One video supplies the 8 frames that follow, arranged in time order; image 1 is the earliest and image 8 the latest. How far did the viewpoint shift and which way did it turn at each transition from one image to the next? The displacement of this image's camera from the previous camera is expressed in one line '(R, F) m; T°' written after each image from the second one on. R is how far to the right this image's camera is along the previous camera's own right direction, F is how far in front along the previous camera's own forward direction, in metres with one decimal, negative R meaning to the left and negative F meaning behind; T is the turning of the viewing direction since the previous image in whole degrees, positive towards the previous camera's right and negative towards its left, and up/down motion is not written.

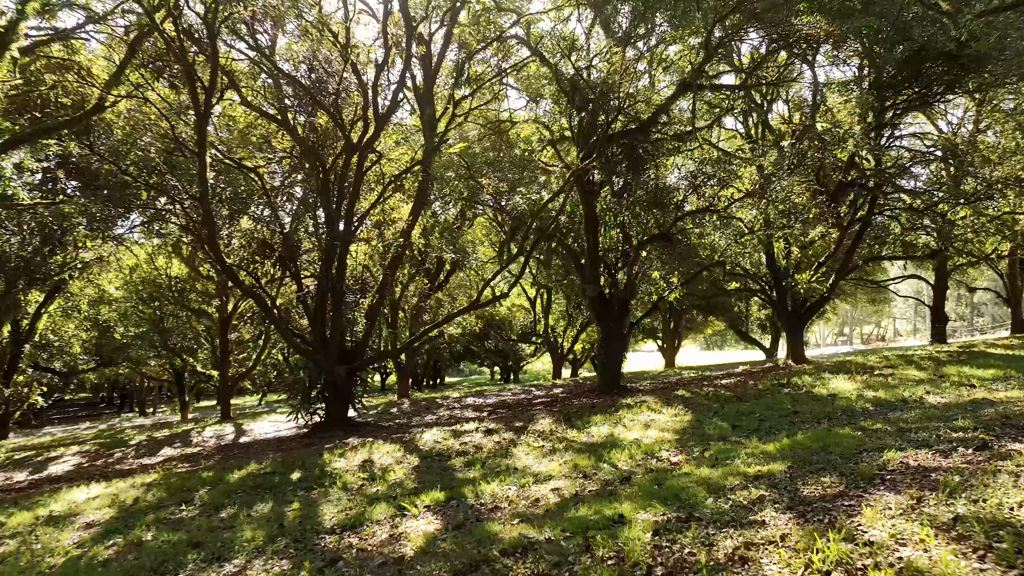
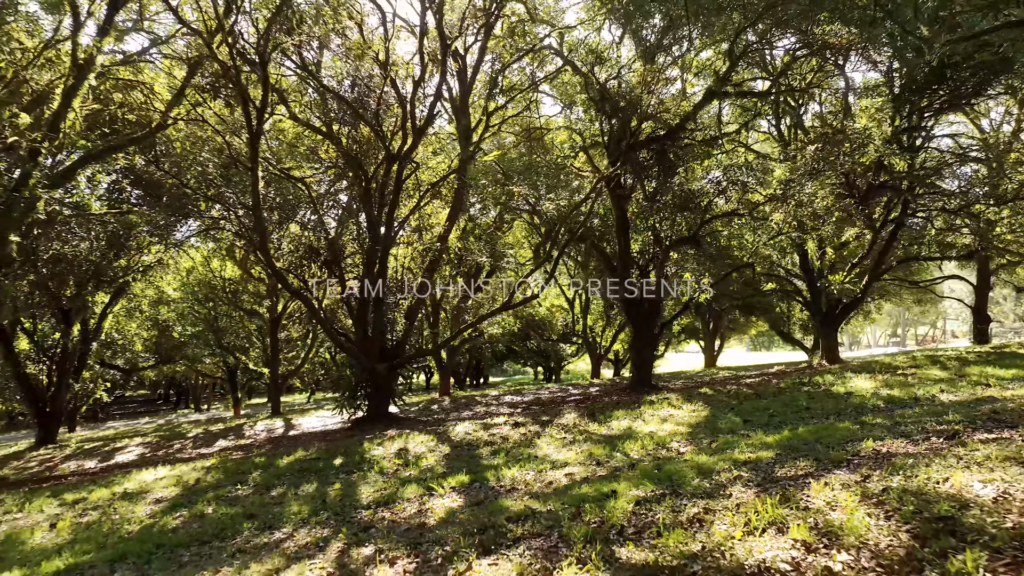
(+0.2, -0.6) m; -3°
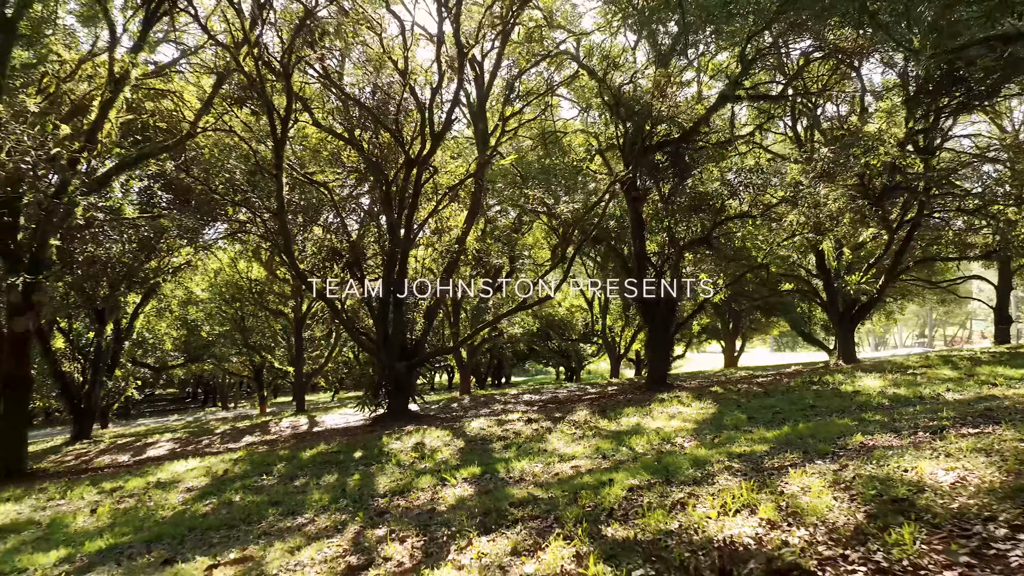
(+0.1, -0.3) m; -2°
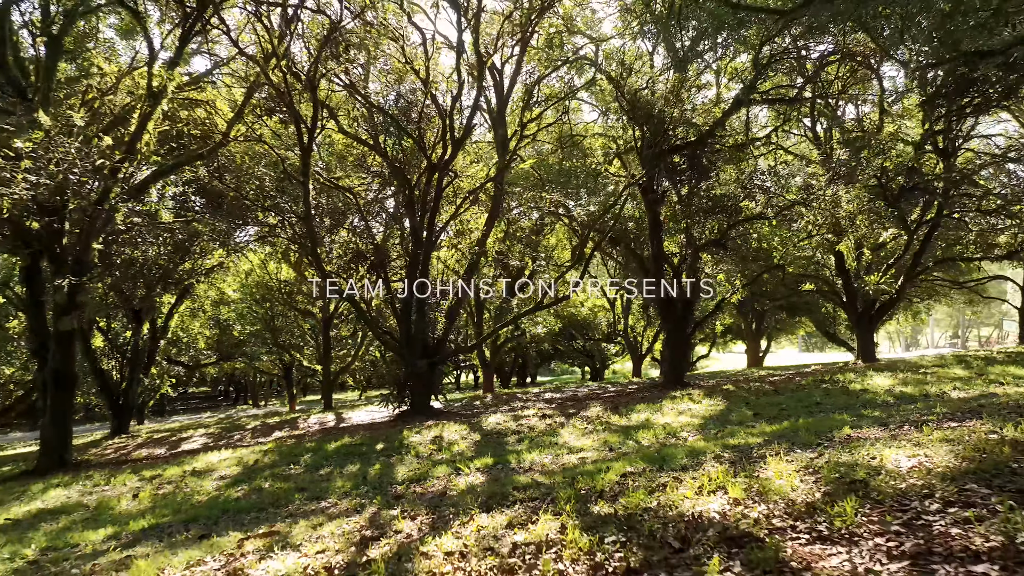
(+0.2, -0.4) m; -2°
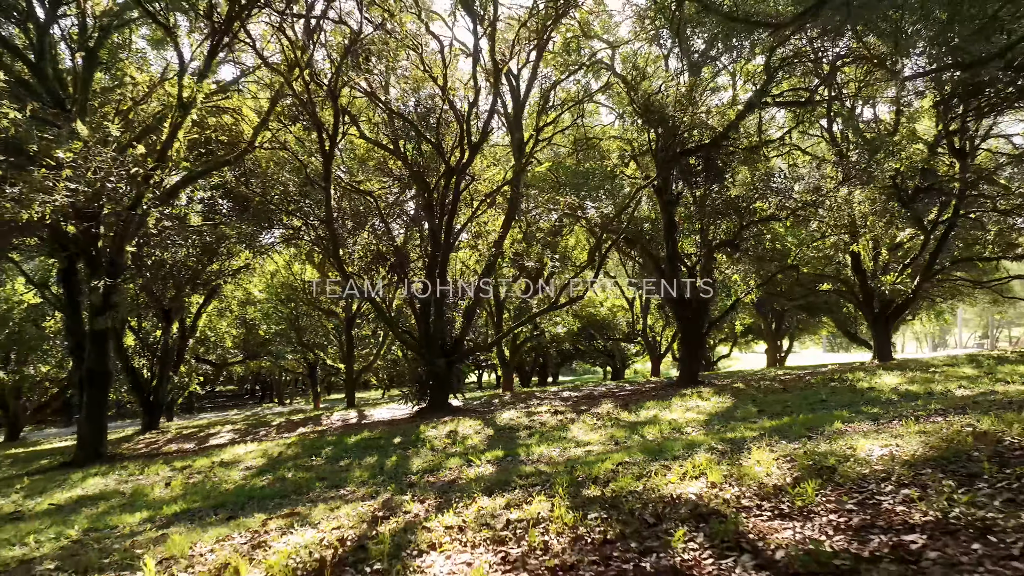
(+0.1, -0.3) m; -2°
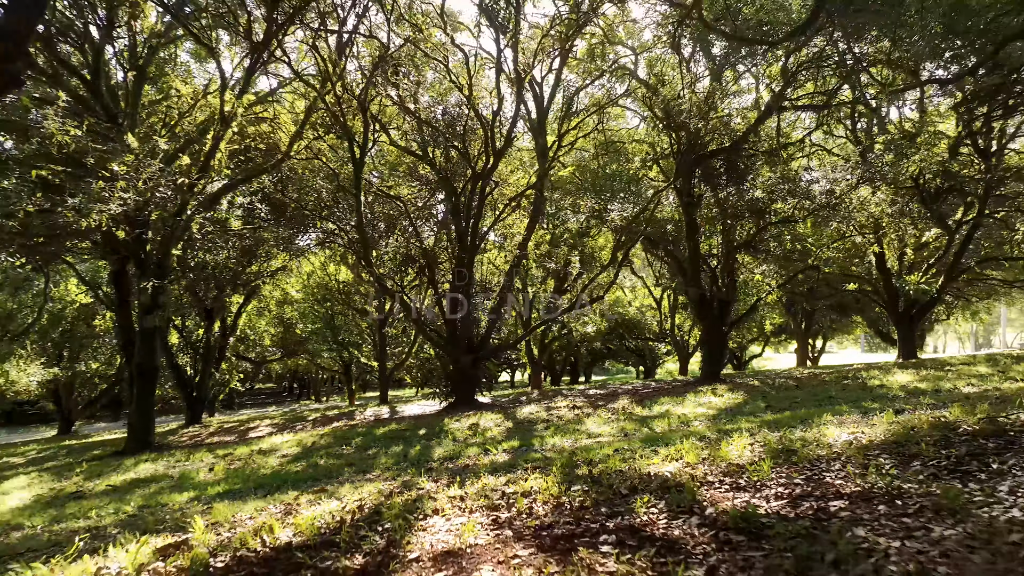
(+0.2, -0.5) m; -3°
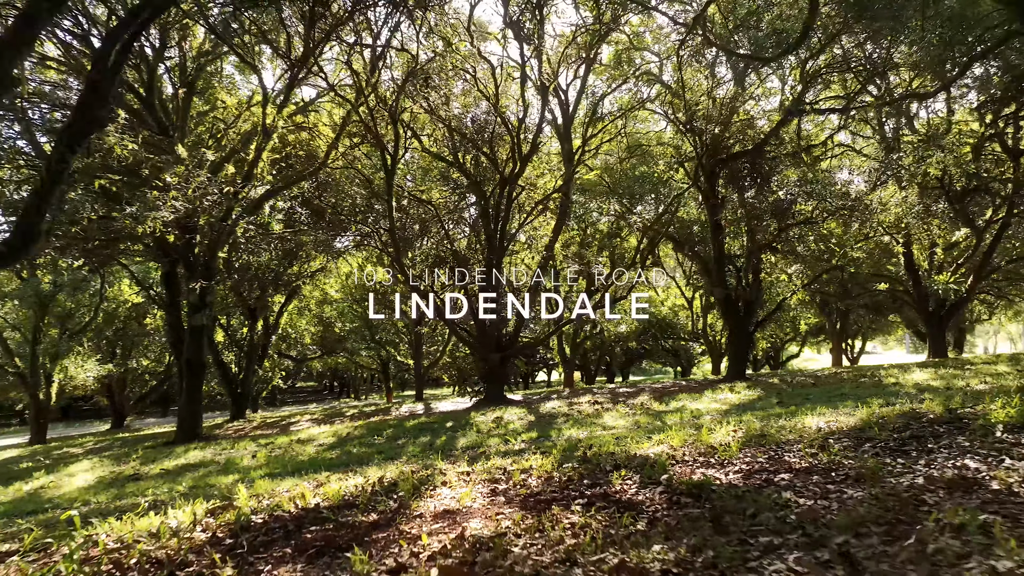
(+0.2, -0.5) m; -3°
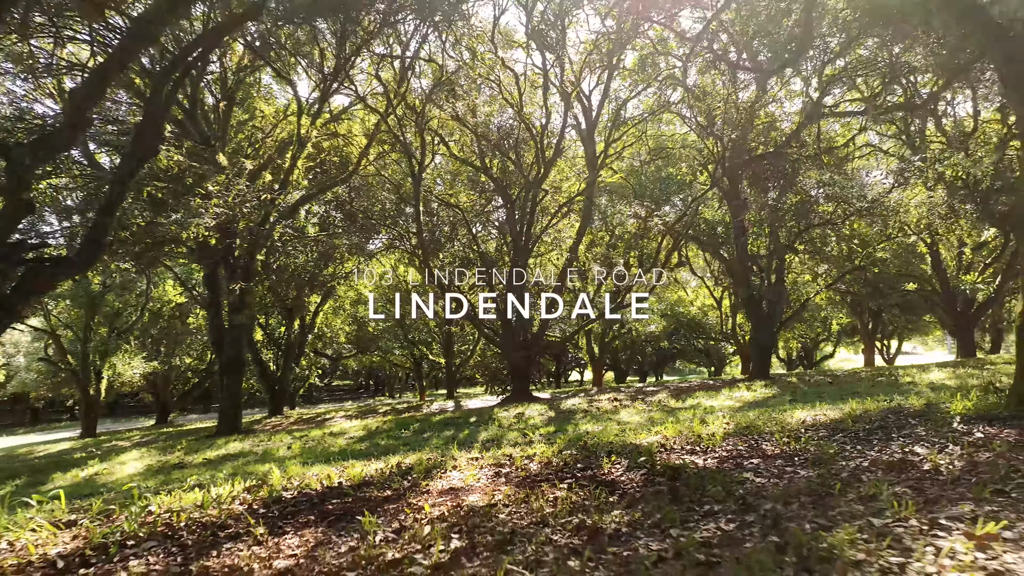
(+0.2, -0.4) m; -3°
